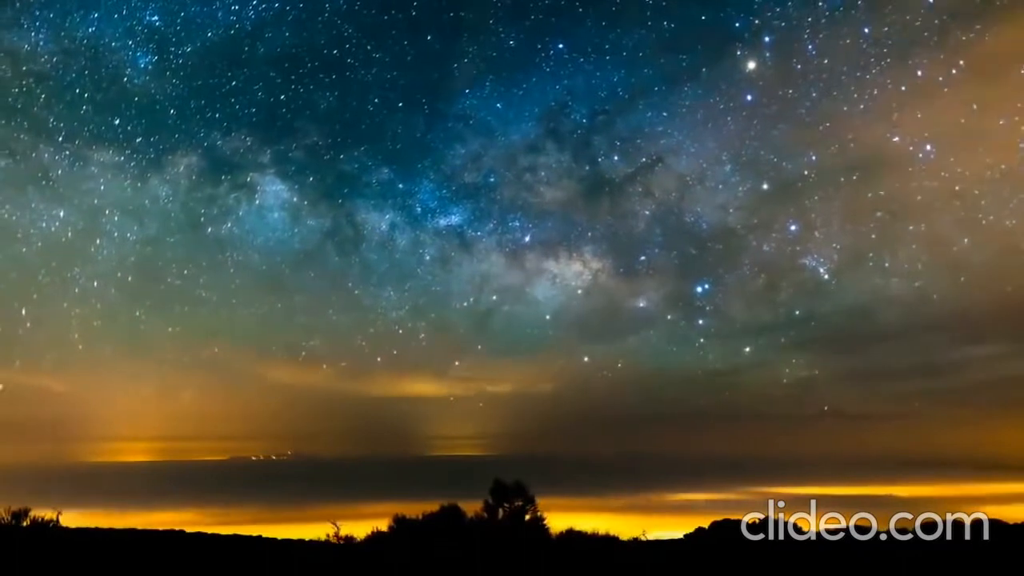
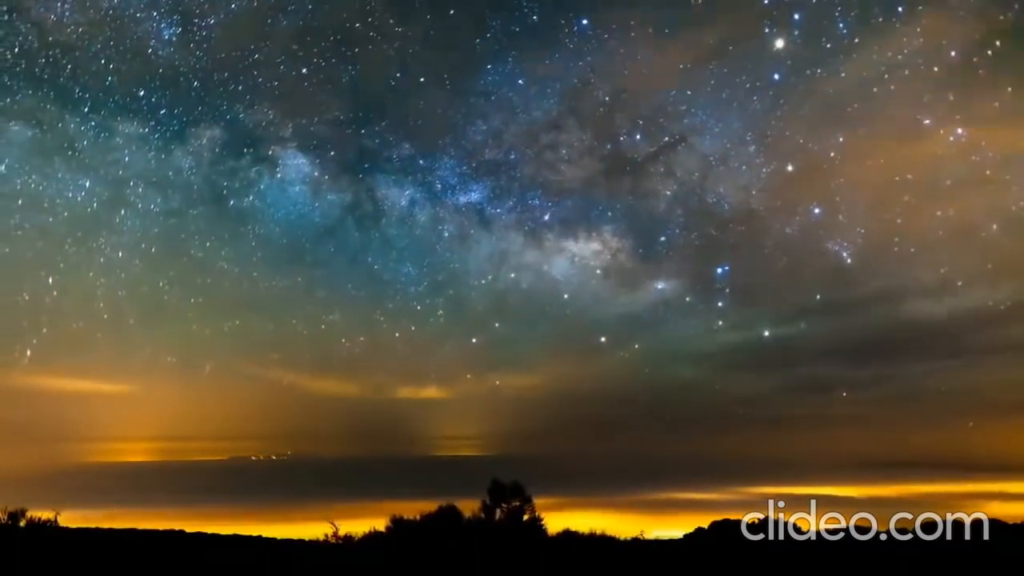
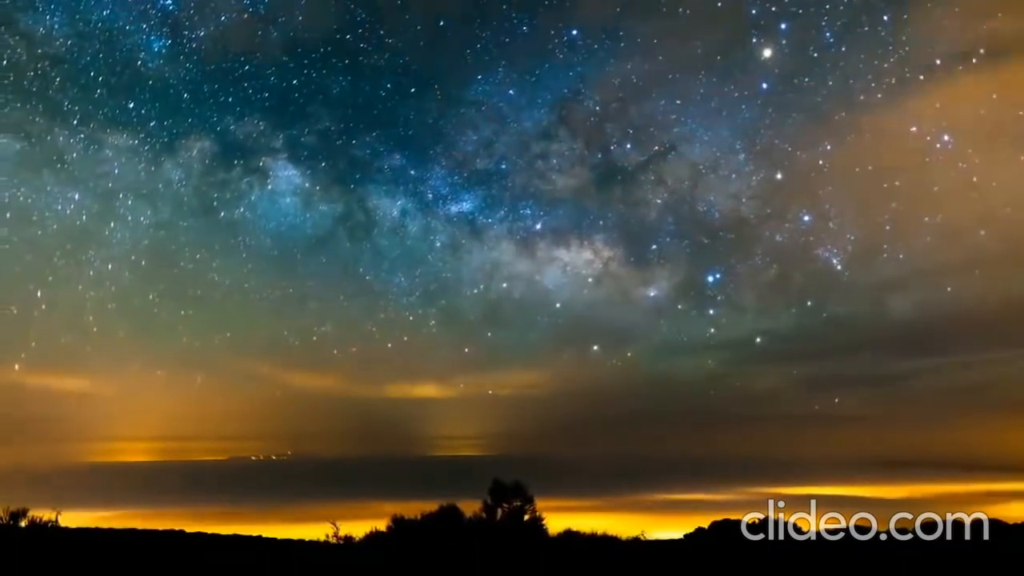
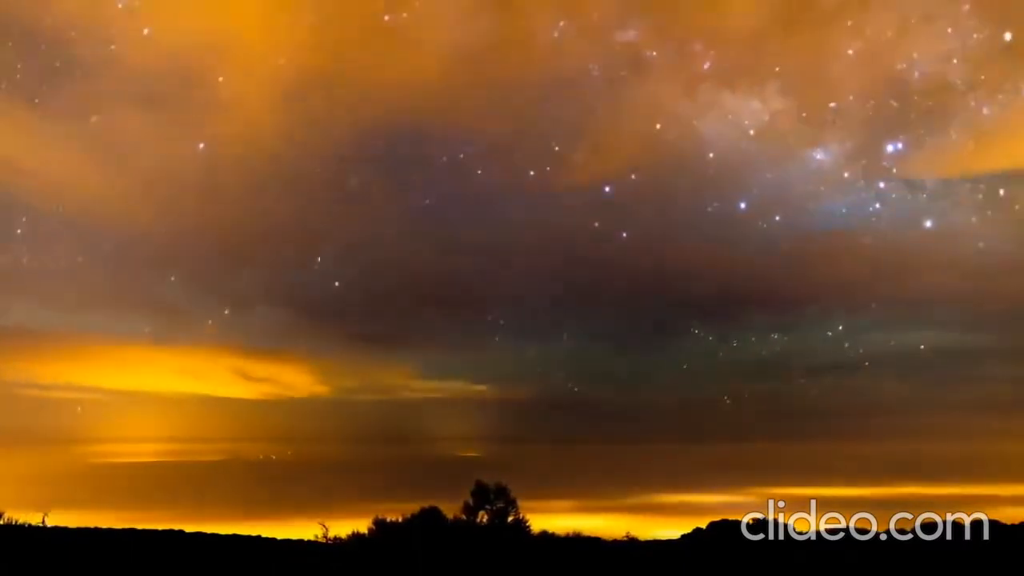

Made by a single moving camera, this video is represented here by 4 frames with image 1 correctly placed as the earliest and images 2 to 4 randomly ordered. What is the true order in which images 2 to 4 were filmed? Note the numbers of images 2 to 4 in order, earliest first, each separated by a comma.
3, 2, 4
